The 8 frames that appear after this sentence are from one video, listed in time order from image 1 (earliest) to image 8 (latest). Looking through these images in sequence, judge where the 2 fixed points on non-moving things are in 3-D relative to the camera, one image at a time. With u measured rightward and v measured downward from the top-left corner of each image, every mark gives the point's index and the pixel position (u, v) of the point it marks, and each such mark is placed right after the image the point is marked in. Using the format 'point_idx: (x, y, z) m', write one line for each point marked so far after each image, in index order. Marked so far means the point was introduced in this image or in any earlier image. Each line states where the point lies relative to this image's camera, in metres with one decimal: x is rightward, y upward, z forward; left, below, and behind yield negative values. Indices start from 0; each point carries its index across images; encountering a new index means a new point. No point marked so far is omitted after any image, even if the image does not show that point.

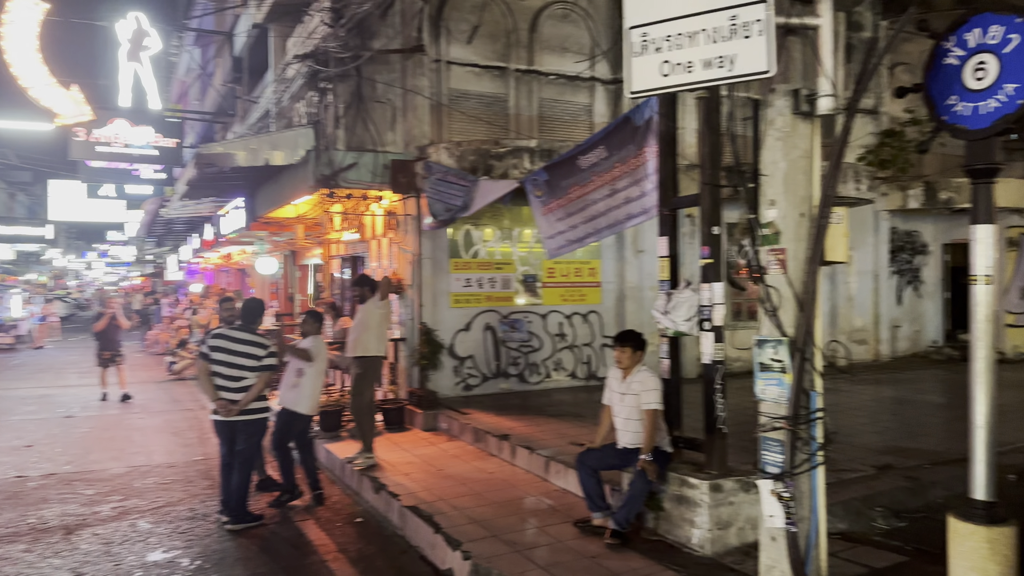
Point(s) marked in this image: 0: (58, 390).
0: (-7.6, -1.7, +12.9) m
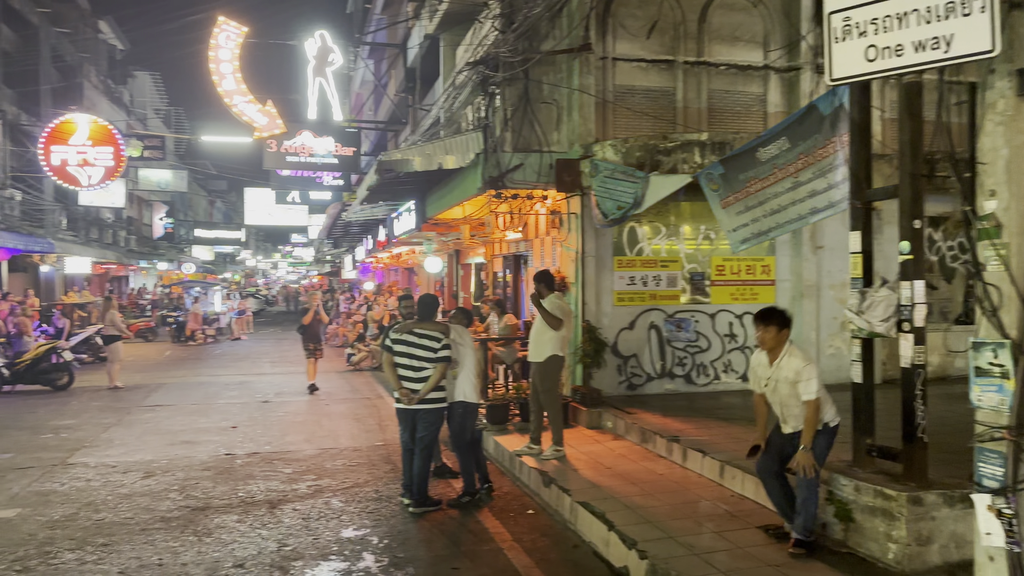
0: (-4.8, -1.7, +14.2) m
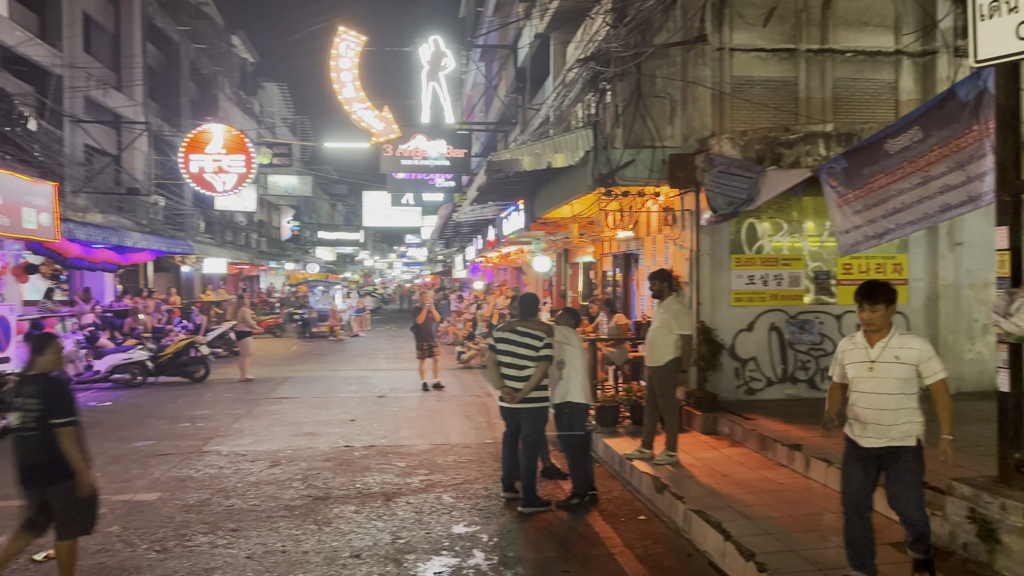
0: (-2.7, -1.6, +14.7) m
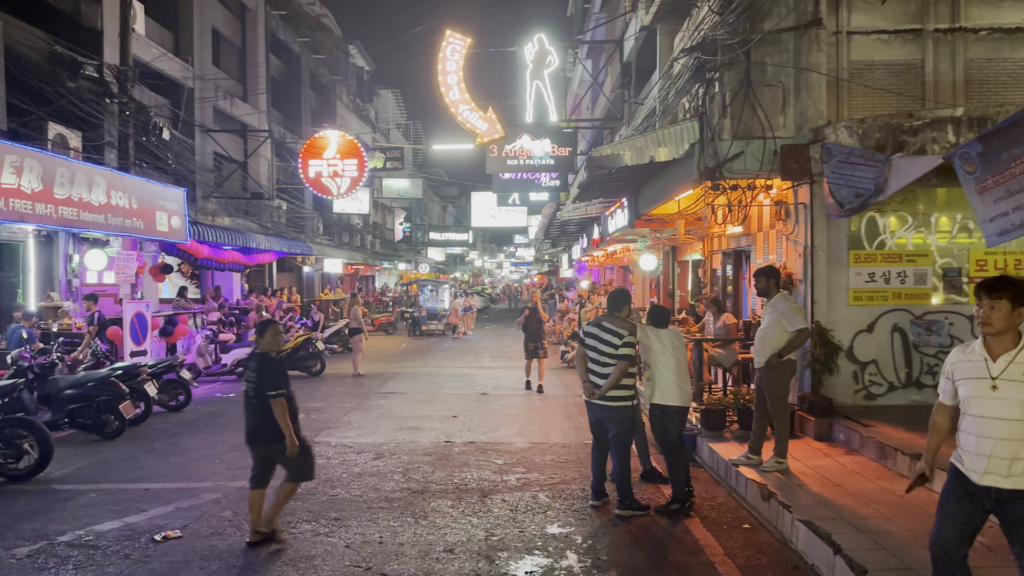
0: (-0.7, -1.6, +14.8) m
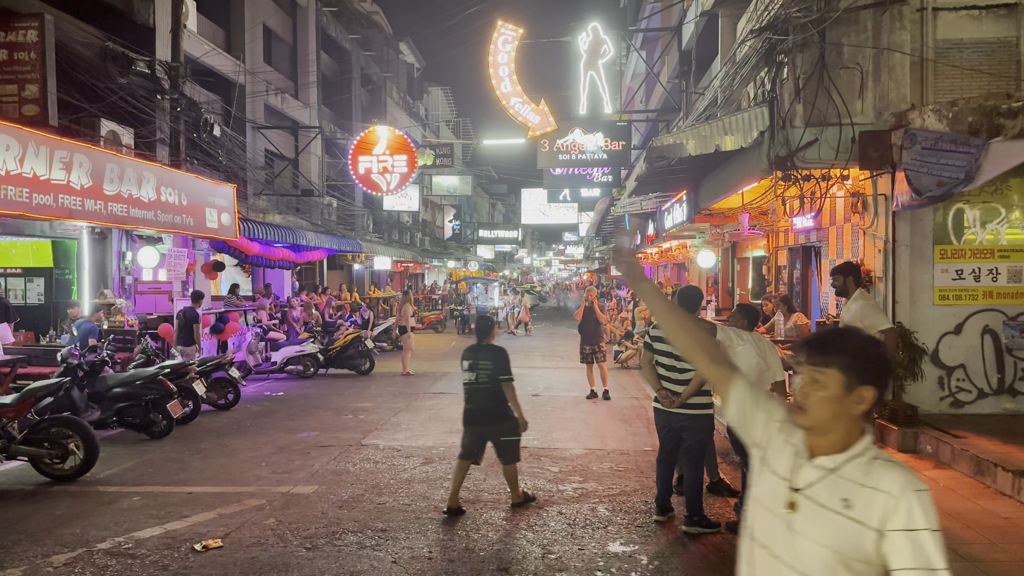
0: (+0.3, -1.6, +14.4) m
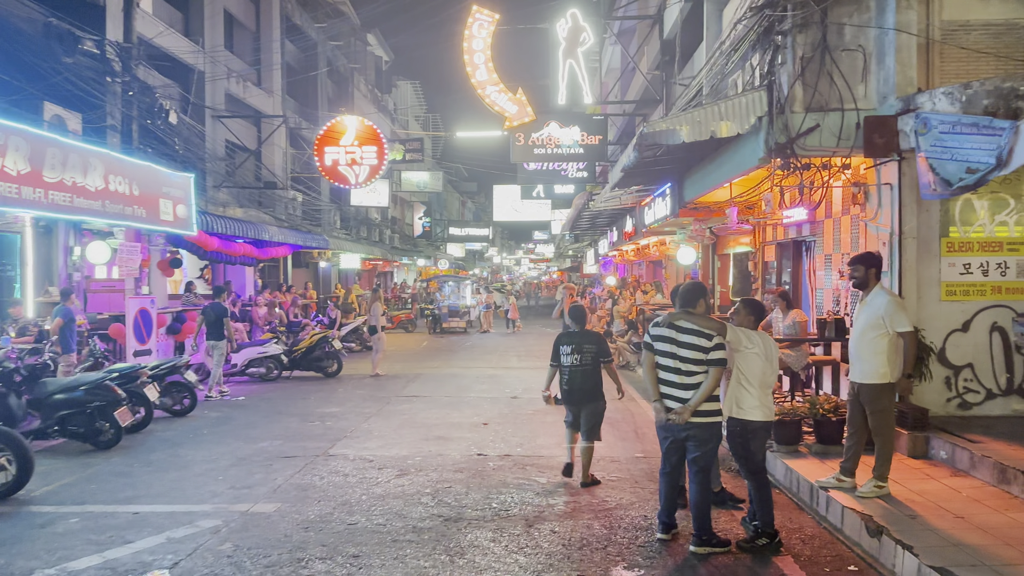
0: (-0.1, -1.5, +13.9) m
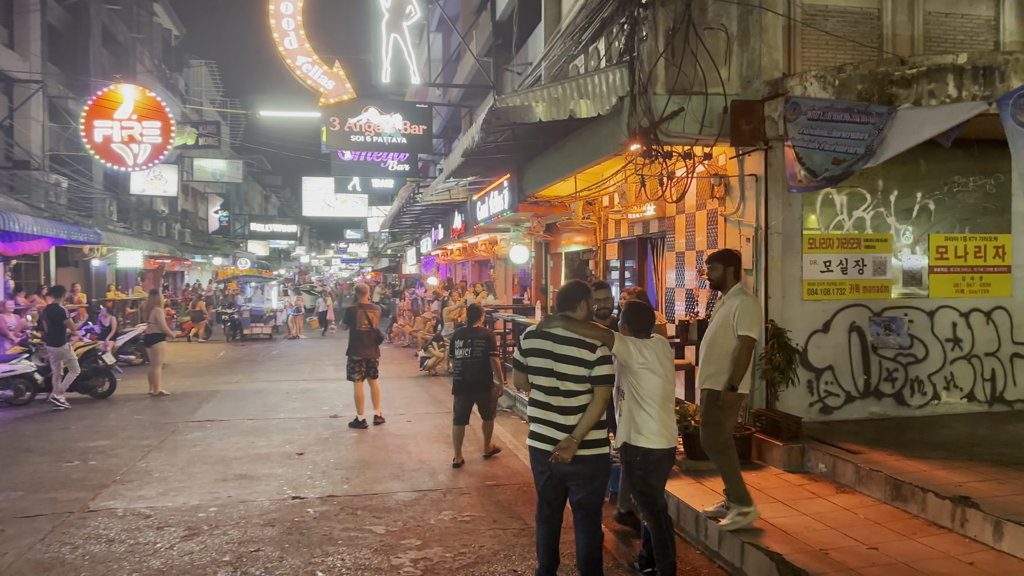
0: (-3.1, -1.5, +12.3) m
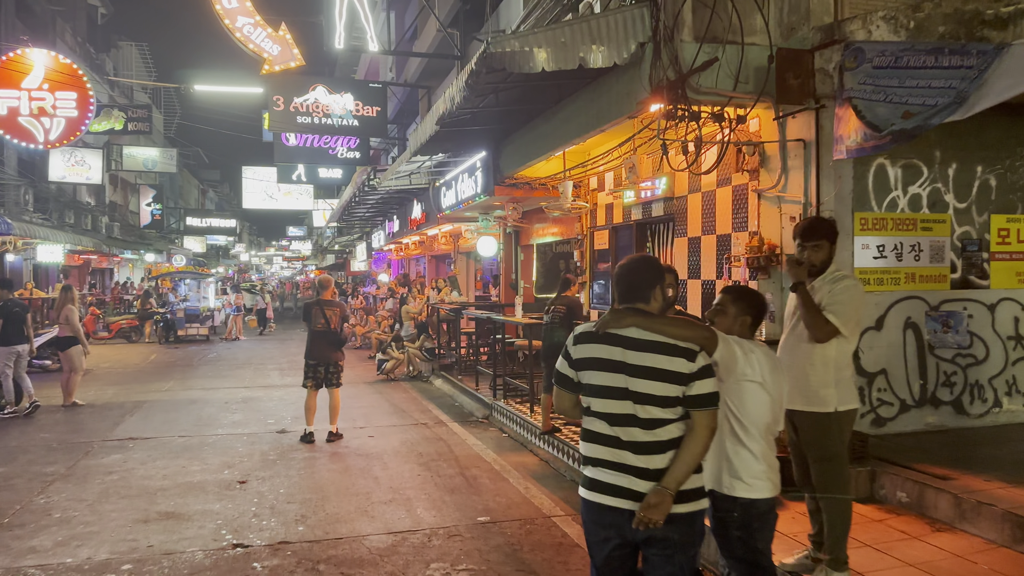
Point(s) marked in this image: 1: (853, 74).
0: (-3.5, -1.5, +10.8) m
1: (+2.2, +1.3, +4.6) m
